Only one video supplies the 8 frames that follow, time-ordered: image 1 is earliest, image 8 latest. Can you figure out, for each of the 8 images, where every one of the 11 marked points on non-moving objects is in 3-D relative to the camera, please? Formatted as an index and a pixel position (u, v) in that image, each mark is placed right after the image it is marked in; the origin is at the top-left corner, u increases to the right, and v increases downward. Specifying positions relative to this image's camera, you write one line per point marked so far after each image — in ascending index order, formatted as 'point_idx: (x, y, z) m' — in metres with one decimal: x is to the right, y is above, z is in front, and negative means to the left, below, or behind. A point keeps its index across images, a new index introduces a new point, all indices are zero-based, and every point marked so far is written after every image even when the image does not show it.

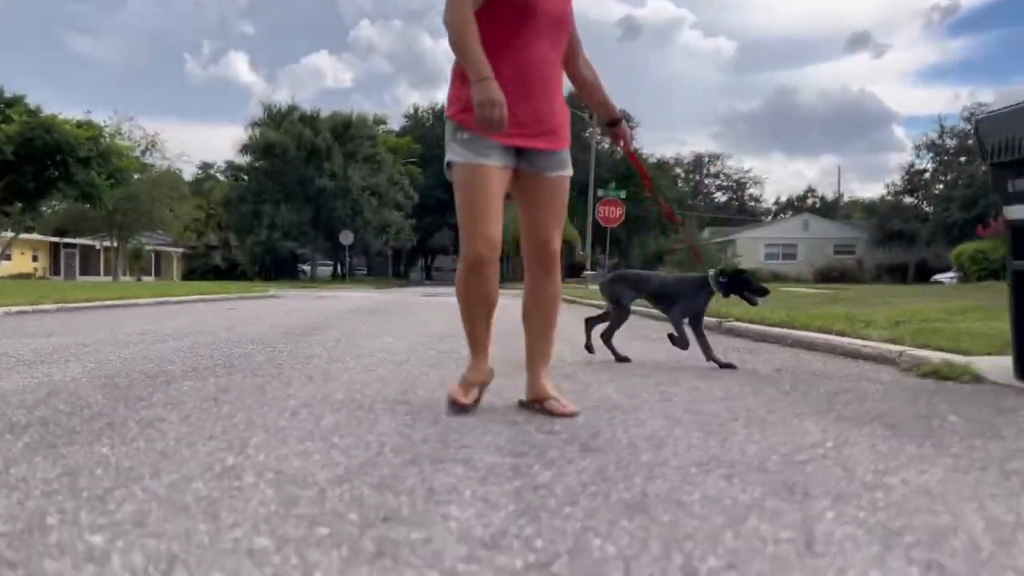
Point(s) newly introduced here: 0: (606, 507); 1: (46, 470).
0: (+0.3, -0.8, +3.2) m
1: (-2.0, -0.8, +3.7) m
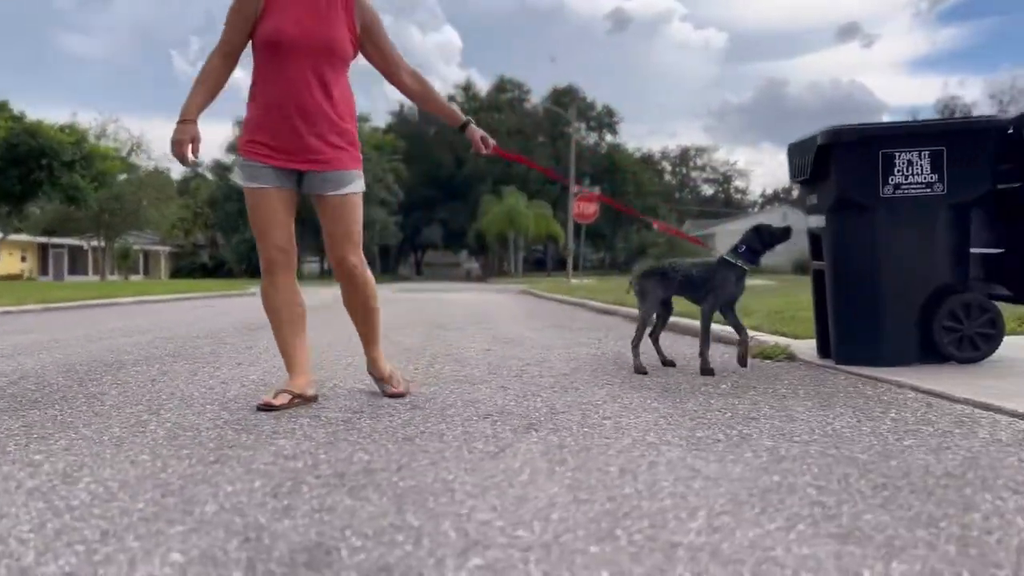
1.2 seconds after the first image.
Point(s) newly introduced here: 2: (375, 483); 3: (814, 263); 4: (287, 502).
0: (-0.7, -0.8, +4.8) m
1: (-3.0, -0.8, +5.2) m
2: (-0.6, -0.8, +3.7) m
3: (+3.0, +0.2, +8.6) m
4: (-0.9, -0.8, +3.4) m
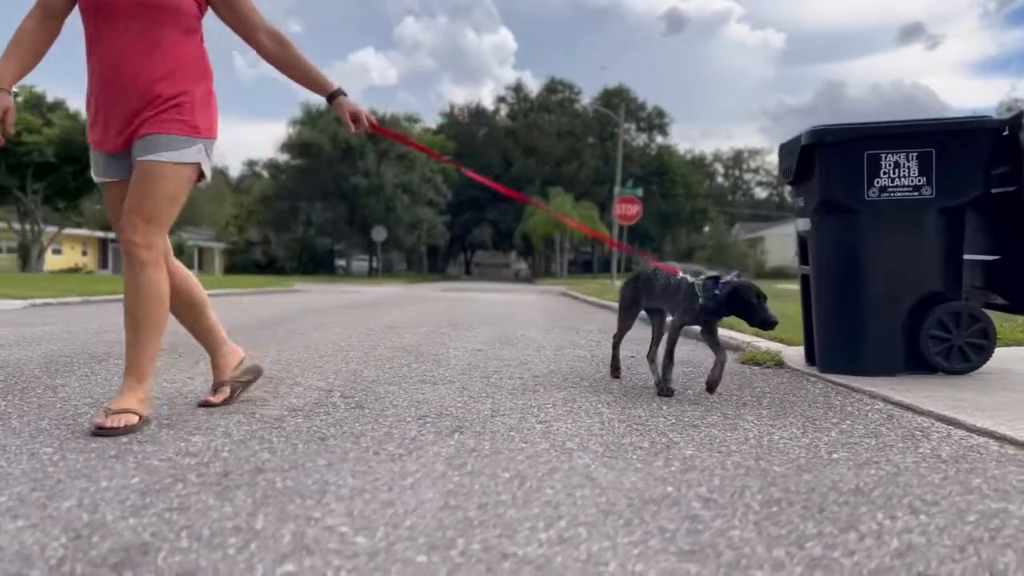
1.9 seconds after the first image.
0: (-1.1, -0.8, +4.8) m
1: (-3.4, -0.8, +5.3) m
2: (-1.1, -0.8, +3.7) m
3: (+2.8, +0.2, +8.3) m
4: (-1.4, -0.8, +3.4) m
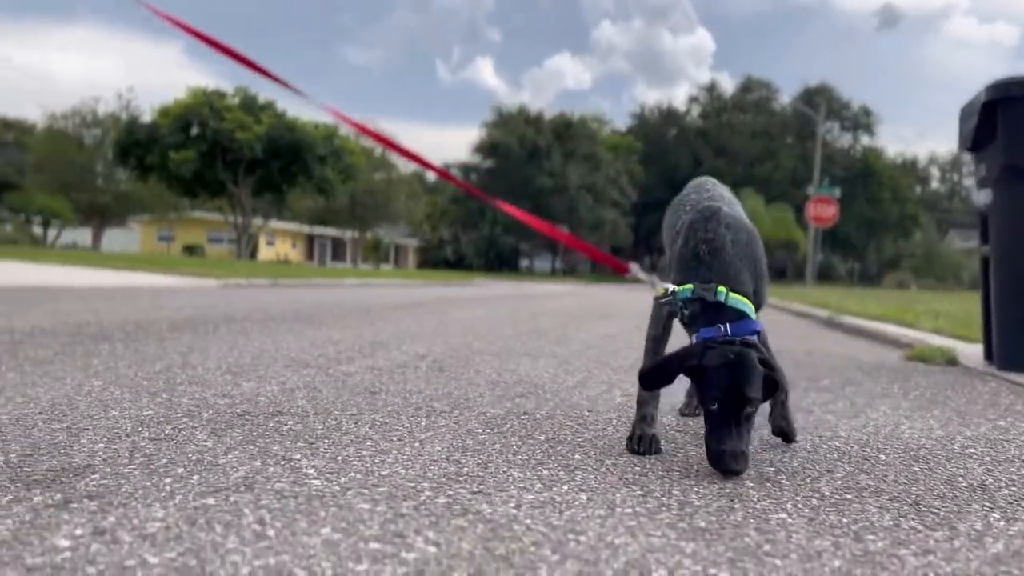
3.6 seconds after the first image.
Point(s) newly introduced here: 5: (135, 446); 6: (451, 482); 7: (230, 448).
0: (-0.8, -0.5, +4.4) m
1: (-2.9, -0.4, +5.5) m
2: (-1.0, -0.5, +3.4) m
3: (+3.9, +0.3, +7.1) m
4: (-1.4, -0.5, +3.2) m
5: (-1.3, -0.5, +2.9) m
6: (-0.2, -0.6, +2.6) m
7: (-0.9, -0.5, +2.9) m
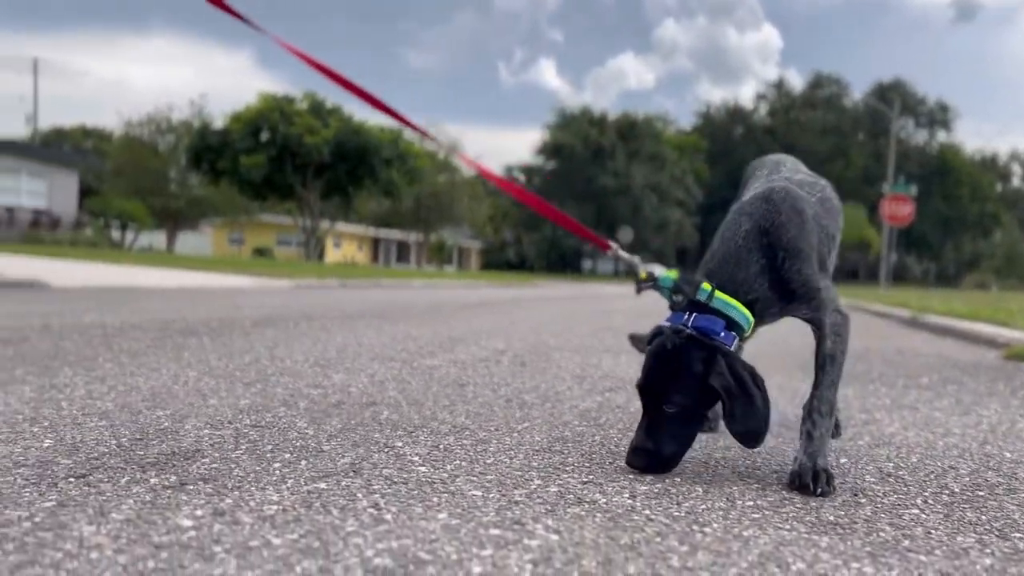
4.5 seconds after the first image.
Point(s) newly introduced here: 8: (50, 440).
0: (-0.3, -0.5, +4.4) m
1: (-2.4, -0.4, +5.6) m
2: (-0.6, -0.5, +3.4) m
3: (+4.5, +0.4, +6.7) m
4: (-1.0, -0.5, +3.2) m
5: (-0.9, -0.5, +2.9) m
6: (+0.1, -0.5, +2.5) m
7: (-0.6, -0.5, +2.9) m
8: (-1.4, -0.5, +2.6) m
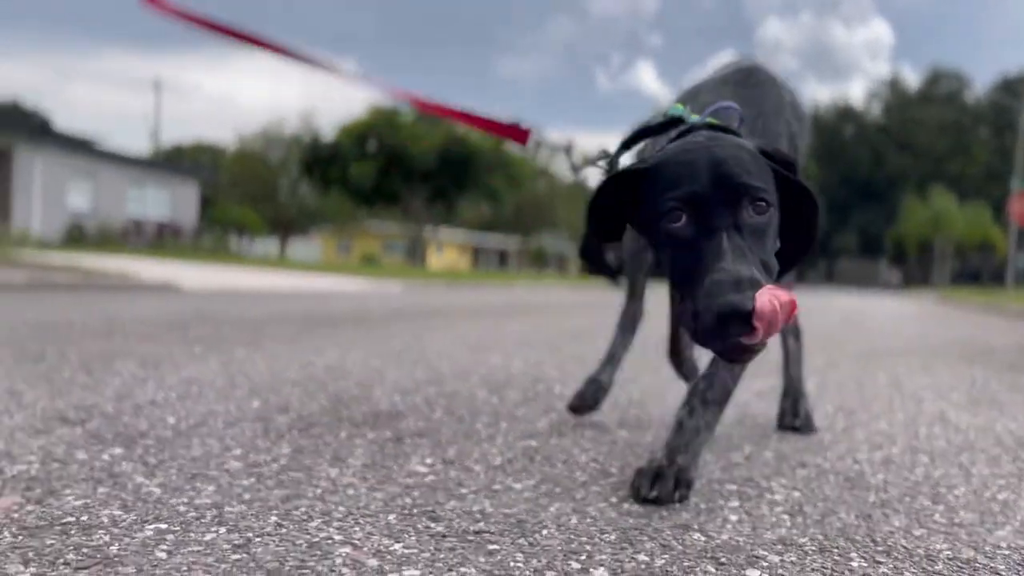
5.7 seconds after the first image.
0: (+0.5, -0.4, +4.4) m
1: (-1.4, -0.3, +5.8) m
2: (+0.1, -0.4, +3.4) m
3: (+5.5, +0.5, +6.1) m
4: (-0.3, -0.4, +3.2) m
5: (-0.3, -0.4, +2.9) m
6: (+0.7, -0.4, +2.5) m
7: (0.0, -0.4, +2.9) m
8: (-0.8, -0.4, +2.7) m
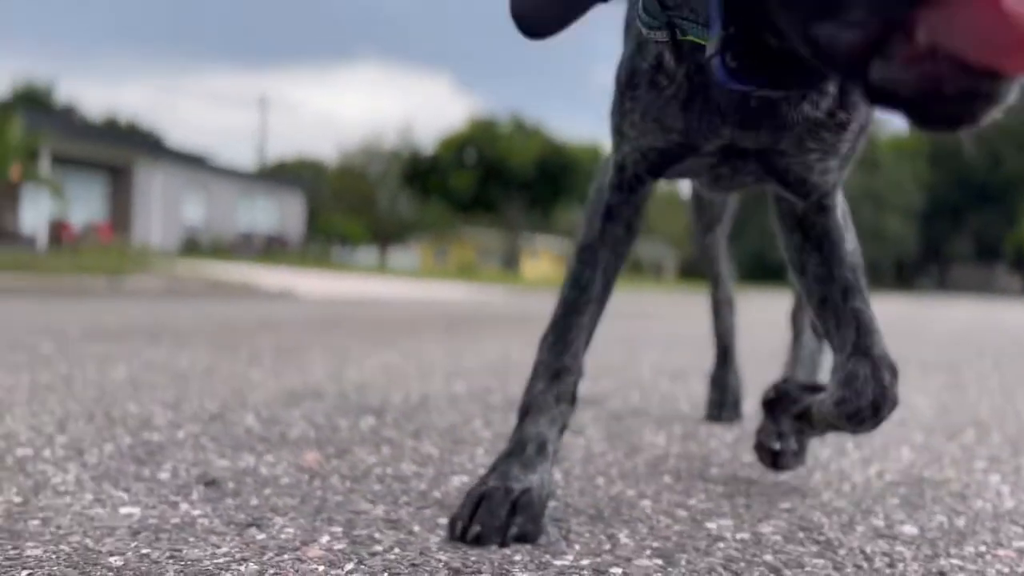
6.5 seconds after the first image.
0: (+1.3, -0.4, +4.3) m
1: (-0.4, -0.3, +5.9) m
2: (+0.8, -0.4, +3.4) m
3: (+6.5, +0.5, +5.5) m
4: (+0.3, -0.3, +3.3) m
5: (+0.4, -0.3, +3.0) m
6: (+1.3, -0.4, +2.4) m
7: (+0.7, -0.3, +2.9) m
8: (-0.1, -0.3, +2.8) m
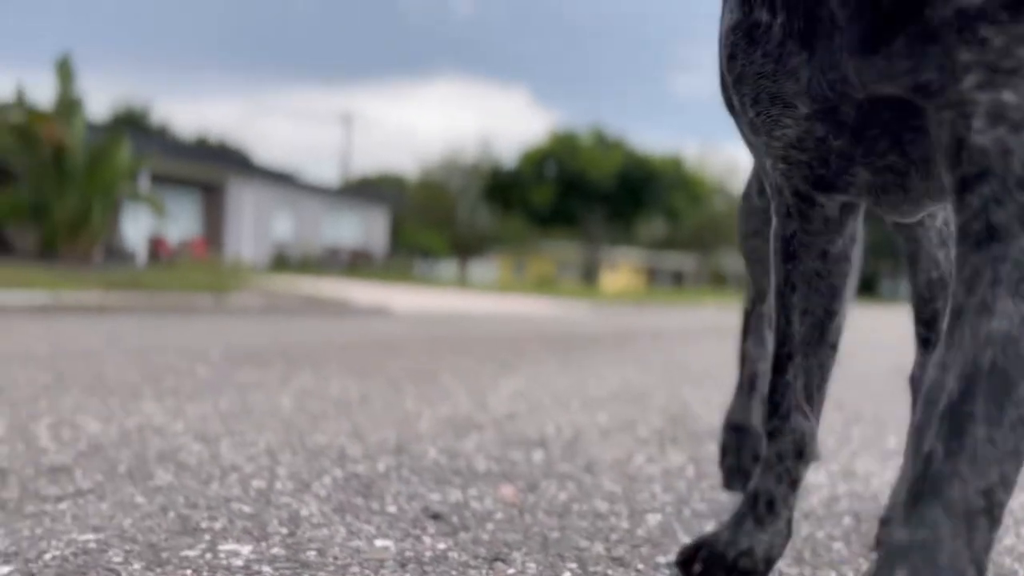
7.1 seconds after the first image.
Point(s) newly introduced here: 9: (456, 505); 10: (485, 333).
0: (+1.9, -0.5, +4.3) m
1: (+0.3, -0.4, +6.1) m
2: (+1.3, -0.5, +3.4) m
3: (+7.2, +0.4, +5.0) m
4: (+0.9, -0.5, +3.4) m
5: (+0.9, -0.5, +3.0) m
6: (+1.8, -0.5, +2.4) m
7: (+1.2, -0.5, +3.0) m
8: (+0.3, -0.4, +3.0) m
9: (-0.1, -0.4, +1.8) m
10: (-0.2, -0.5, +9.4) m
